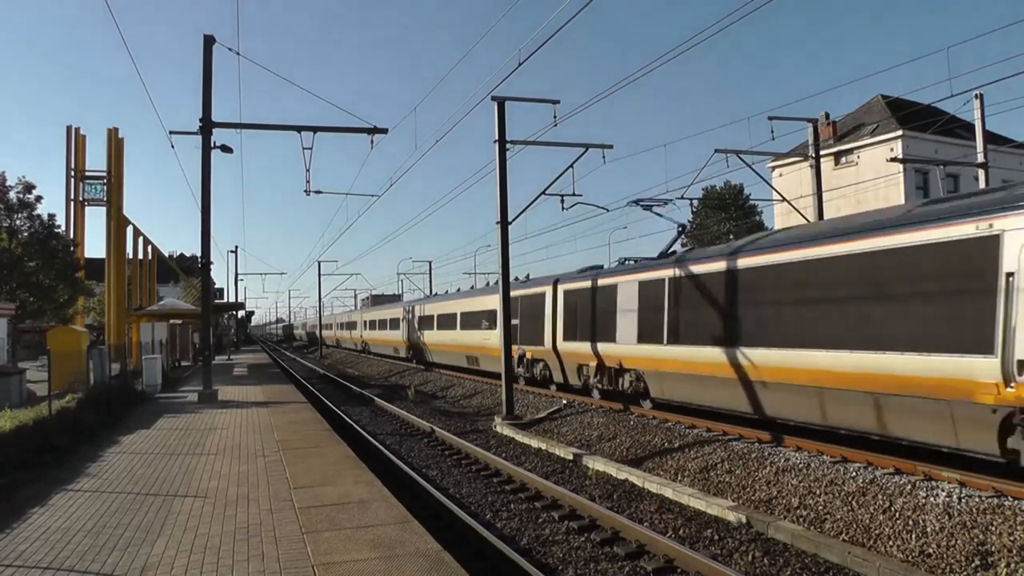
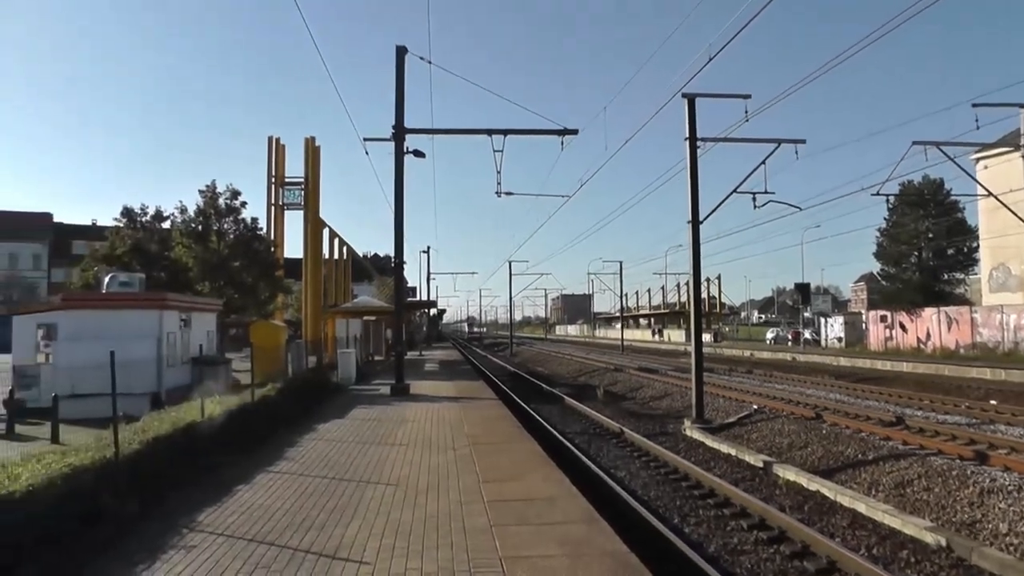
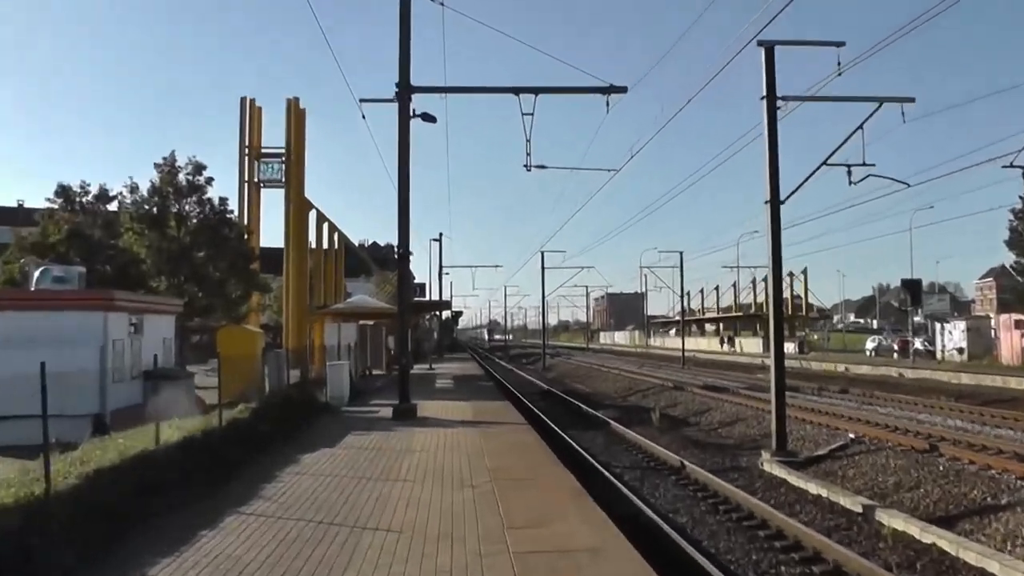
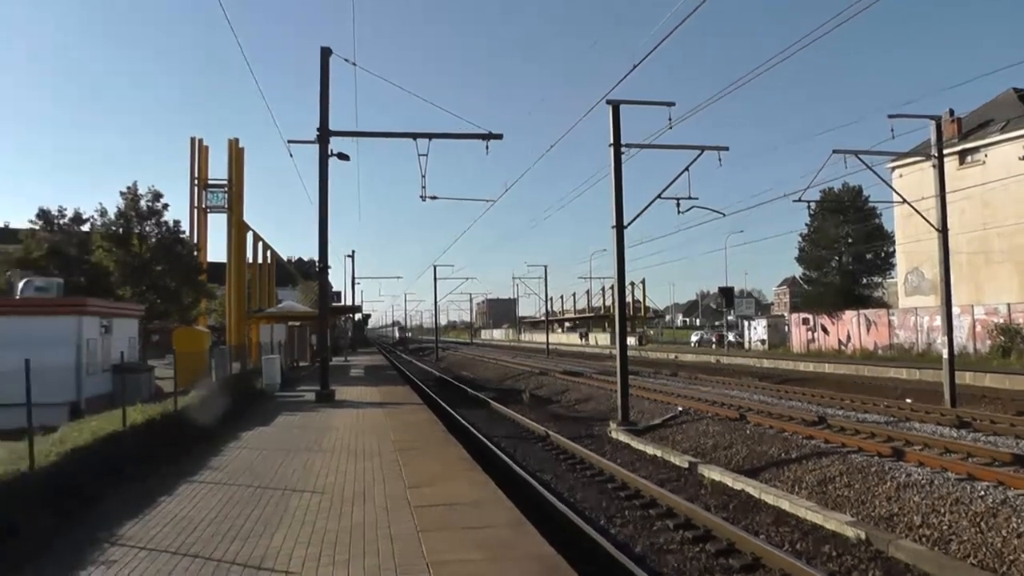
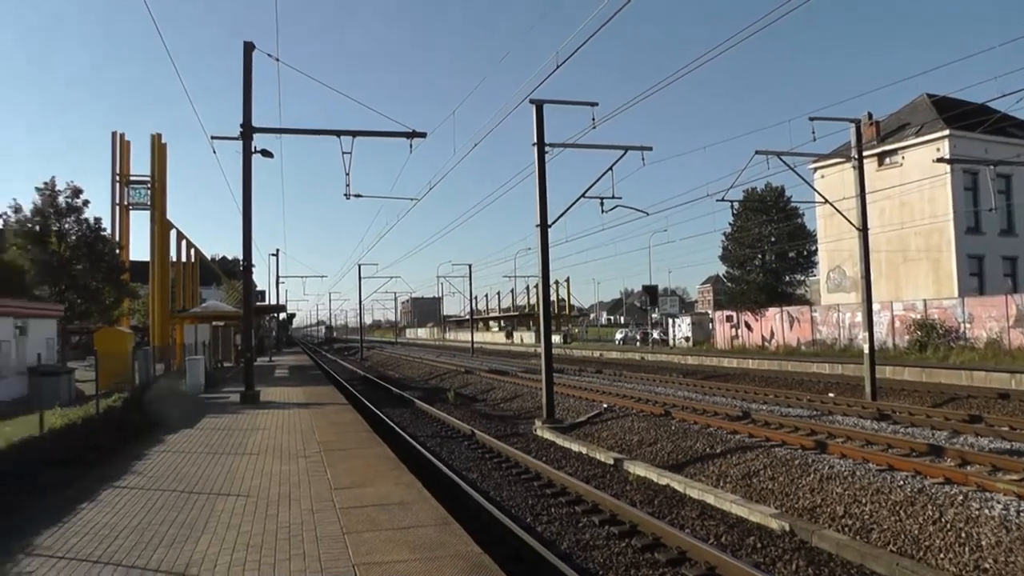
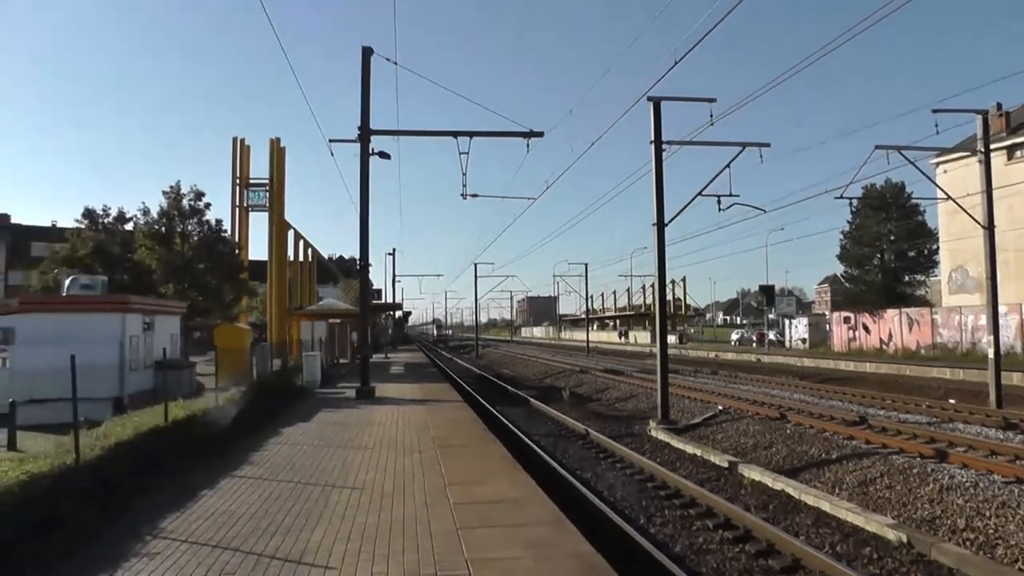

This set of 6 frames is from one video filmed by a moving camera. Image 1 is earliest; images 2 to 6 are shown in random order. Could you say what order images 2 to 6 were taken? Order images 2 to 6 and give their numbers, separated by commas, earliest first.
5, 4, 6, 2, 3
